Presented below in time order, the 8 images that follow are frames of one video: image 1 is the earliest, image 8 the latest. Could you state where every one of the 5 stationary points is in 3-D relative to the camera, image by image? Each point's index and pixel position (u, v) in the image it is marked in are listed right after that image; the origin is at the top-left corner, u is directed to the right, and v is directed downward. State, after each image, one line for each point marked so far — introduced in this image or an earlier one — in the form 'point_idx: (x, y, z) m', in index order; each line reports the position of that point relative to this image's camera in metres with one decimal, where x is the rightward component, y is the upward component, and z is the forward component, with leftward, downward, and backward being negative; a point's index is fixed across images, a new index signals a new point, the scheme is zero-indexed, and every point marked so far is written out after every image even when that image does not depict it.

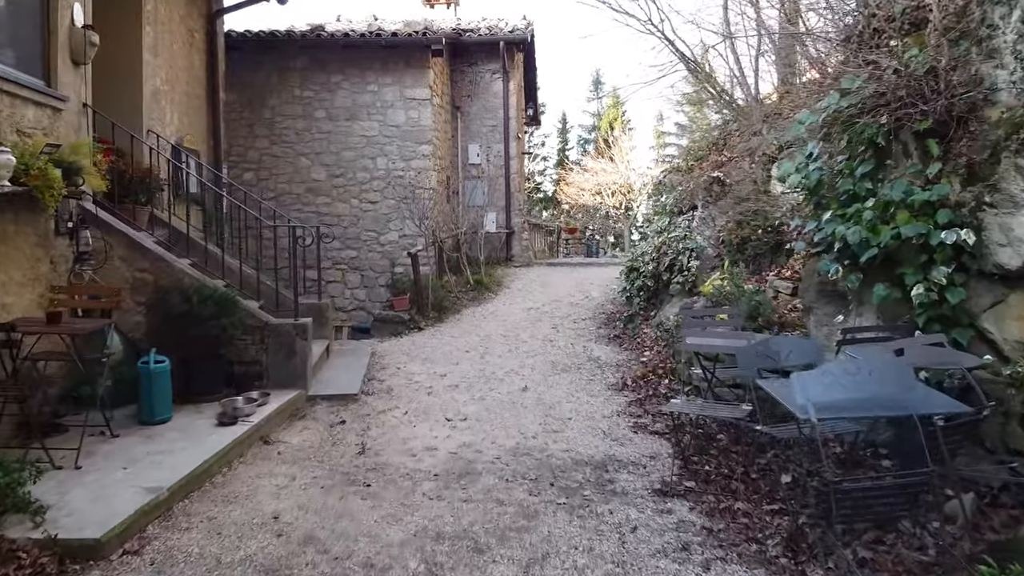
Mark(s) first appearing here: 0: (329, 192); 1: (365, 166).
0: (-2.3, +1.2, +9.6) m
1: (-1.8, +1.5, +9.5) m
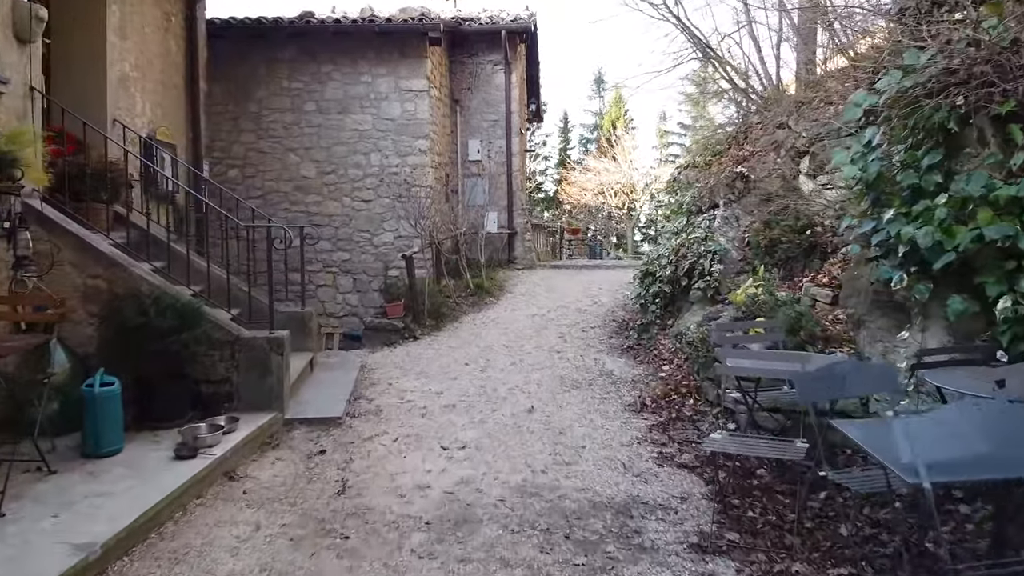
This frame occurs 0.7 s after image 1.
0: (-2.2, +1.1, +8.9) m
1: (-1.8, +1.5, +8.9) m
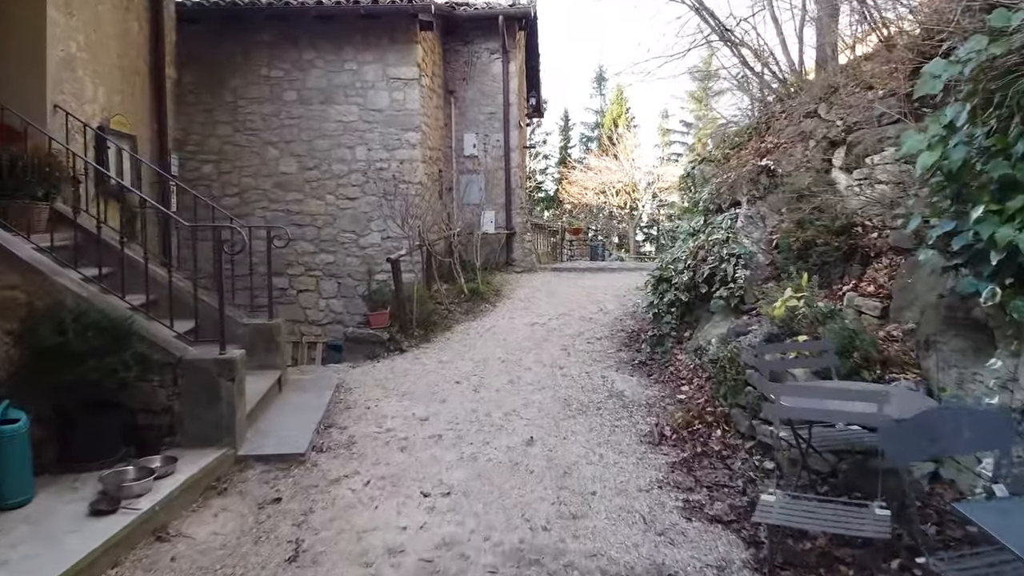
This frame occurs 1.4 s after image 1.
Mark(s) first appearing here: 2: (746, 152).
0: (-2.3, +1.1, +8.2) m
1: (-1.8, +1.4, +8.2) m
2: (+2.0, +1.1, +6.5) m
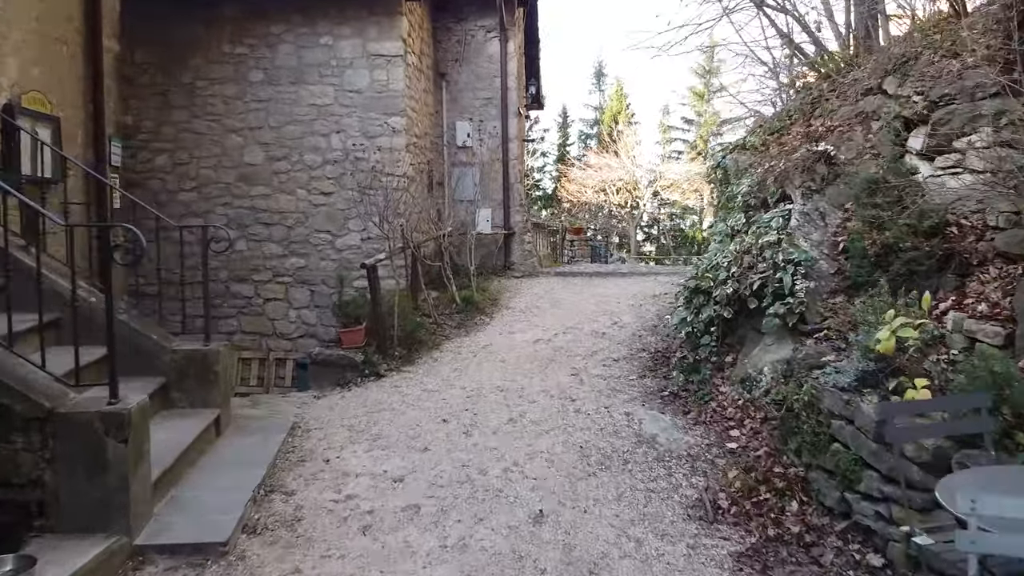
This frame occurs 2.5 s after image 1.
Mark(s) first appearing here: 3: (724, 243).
0: (-2.3, +1.0, +7.2) m
1: (-1.8, +1.3, +7.1) m
2: (+2.0, +1.1, +5.5) m
3: (+1.4, +0.3, +5.0) m
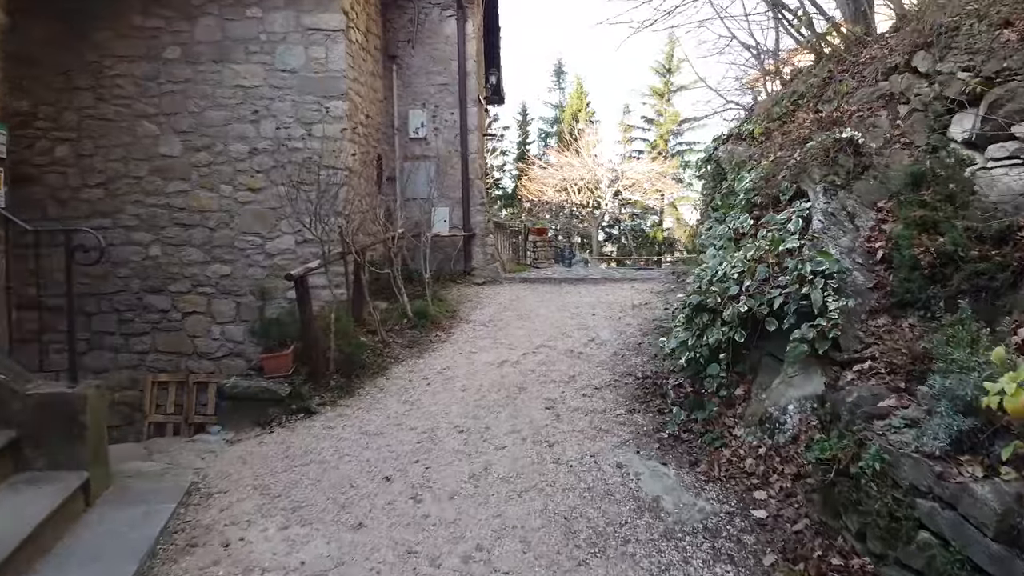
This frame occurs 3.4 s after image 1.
0: (-2.6, +0.9, +6.1) m
1: (-2.1, +1.2, +6.1) m
2: (+1.8, +1.0, +4.7) m
3: (+1.2, +0.2, +4.2) m
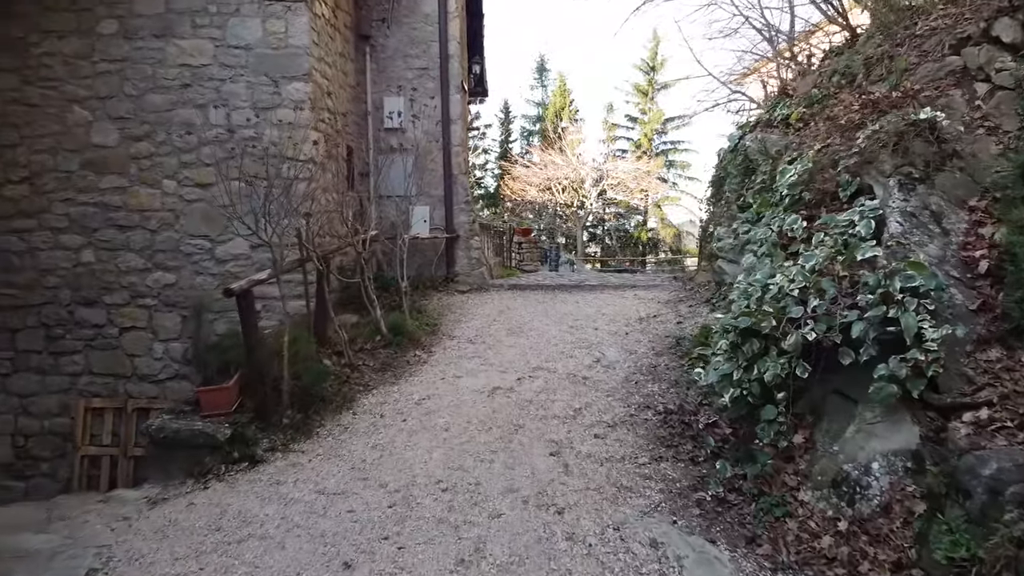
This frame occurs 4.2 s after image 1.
0: (-2.7, +0.8, +5.3) m
1: (-2.2, +1.1, +5.3) m
2: (+1.7, +0.9, +3.9) m
3: (+1.1, +0.1, +3.4) m
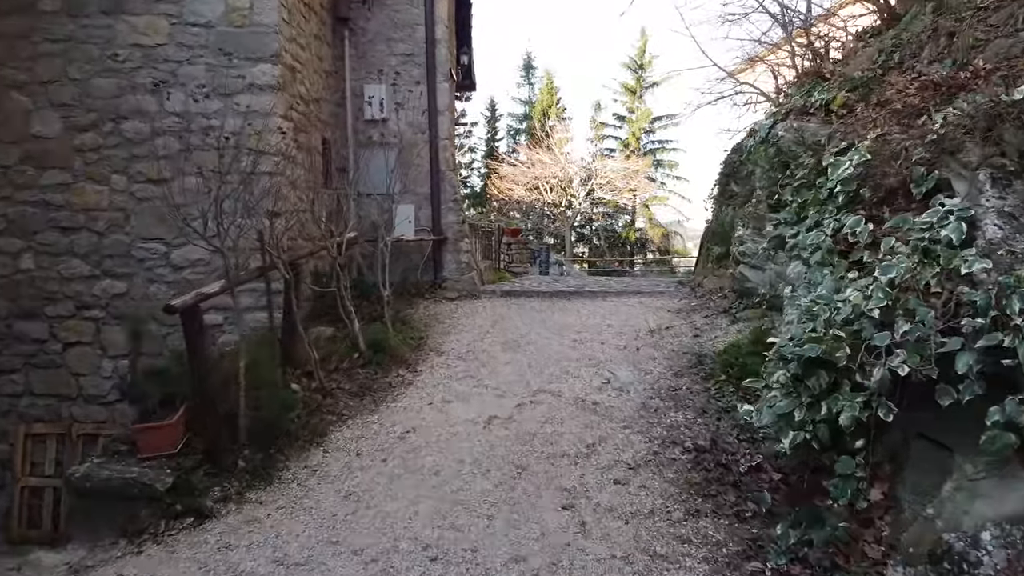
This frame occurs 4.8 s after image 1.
0: (-2.7, +0.8, +4.6) m
1: (-2.2, +1.1, +4.6) m
2: (+1.7, +0.9, +3.4) m
3: (+1.2, +0.1, +2.8) m
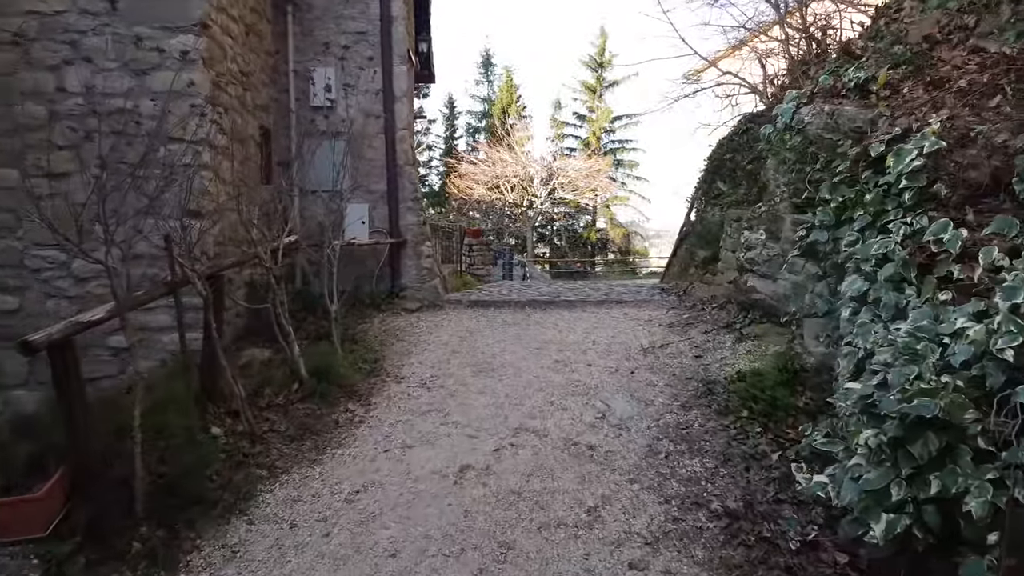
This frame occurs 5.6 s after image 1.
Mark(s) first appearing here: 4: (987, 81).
0: (-2.8, +0.7, +3.8) m
1: (-2.4, +1.0, +3.8) m
2: (+1.6, +0.8, +2.8) m
3: (+1.1, 0.0, +2.2) m
4: (+1.6, +0.7, +2.6) m
